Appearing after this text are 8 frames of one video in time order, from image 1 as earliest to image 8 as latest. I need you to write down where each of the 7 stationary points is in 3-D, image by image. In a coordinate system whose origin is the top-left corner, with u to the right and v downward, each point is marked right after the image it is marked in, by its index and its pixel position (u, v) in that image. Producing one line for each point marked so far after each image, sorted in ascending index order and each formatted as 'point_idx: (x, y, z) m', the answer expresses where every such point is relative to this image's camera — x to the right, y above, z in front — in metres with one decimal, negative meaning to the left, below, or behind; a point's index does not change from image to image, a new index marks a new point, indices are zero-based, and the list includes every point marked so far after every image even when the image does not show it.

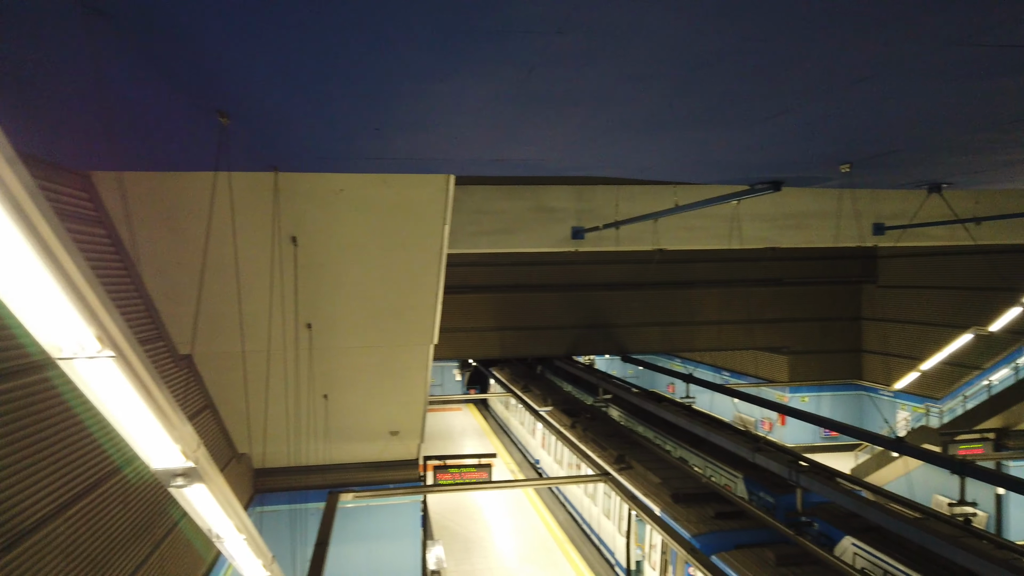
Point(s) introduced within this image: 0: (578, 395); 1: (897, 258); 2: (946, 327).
0: (+1.7, -2.8, +19.4) m
1: (+10.1, +0.8, +19.6) m
2: (+10.4, -0.9, +18.0) m
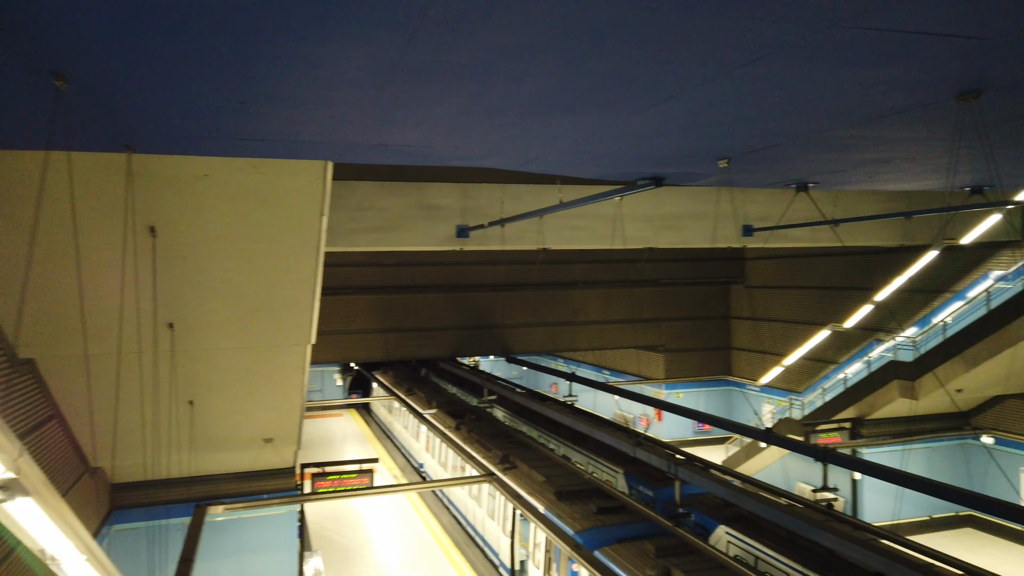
0: (-1.3, -2.8, +19.2) m
1: (+6.9, +0.8, +20.7) m
2: (+7.5, -0.9, +19.2) m
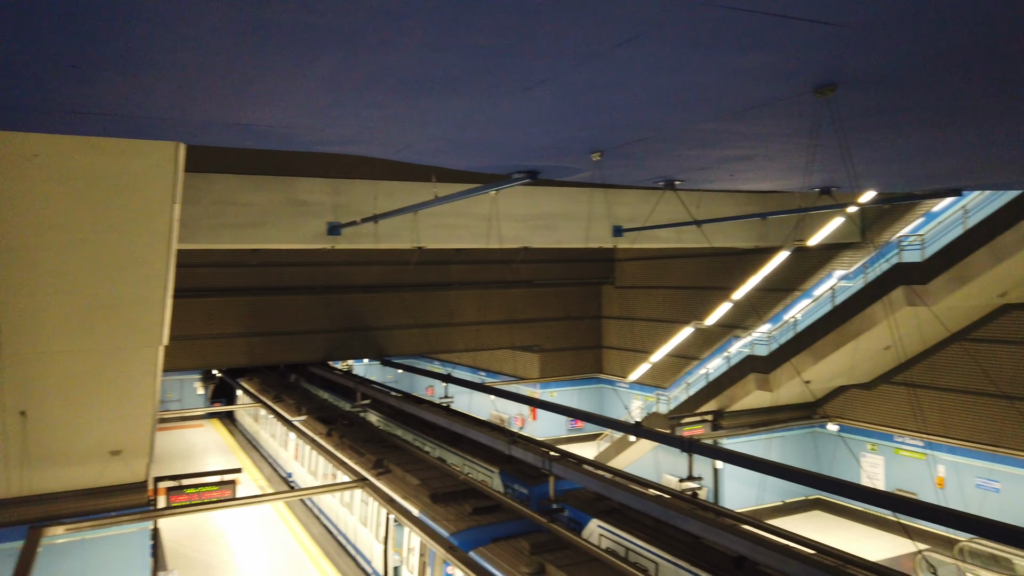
0: (-4.5, -2.8, +18.6) m
1: (+3.4, +0.8, +21.4) m
2: (+4.2, -0.9, +20.1) m
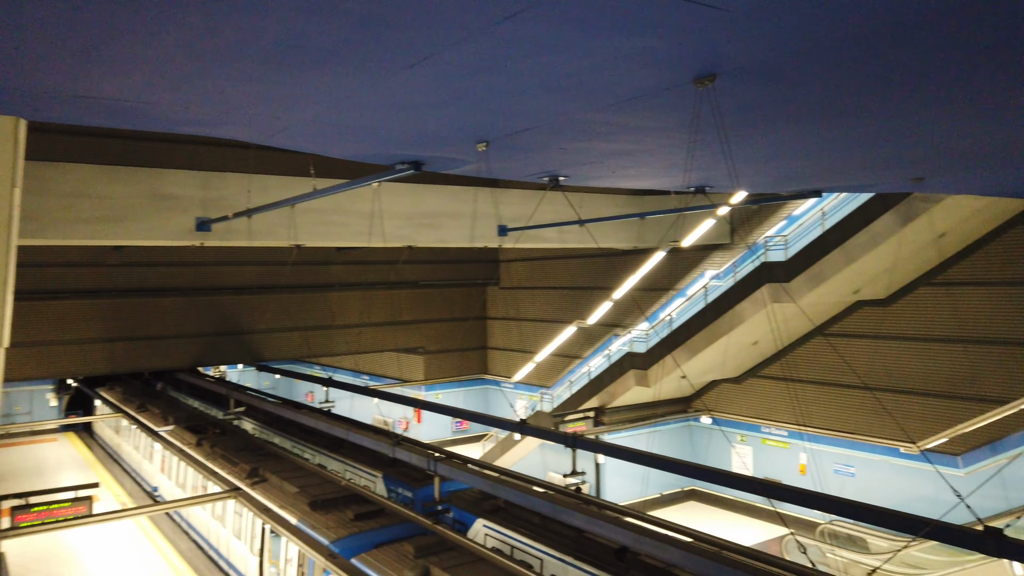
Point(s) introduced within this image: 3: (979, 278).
0: (-7.3, -2.8, +17.5) m
1: (+0.1, +0.8, +21.6) m
2: (+1.1, -1.0, +20.3) m
3: (+7.0, +0.2, +11.2) m
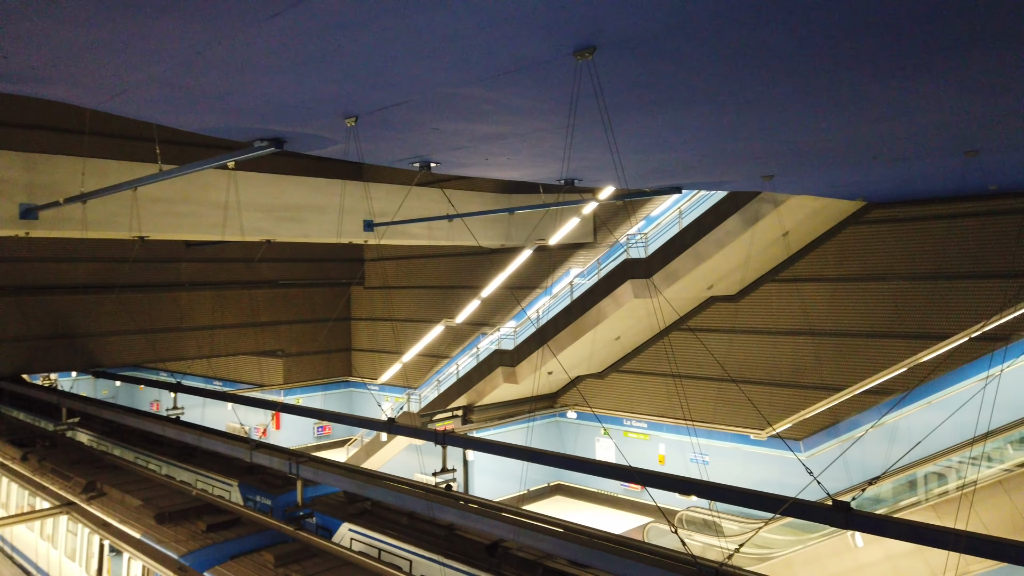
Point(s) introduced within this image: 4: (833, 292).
0: (-10.2, -2.8, +15.8) m
1: (-3.7, +0.8, +21.1) m
2: (-2.5, -0.9, +20.0) m
3: (+5.0, +0.2, +12.1) m
4: (+5.1, -0.1, +12.0) m
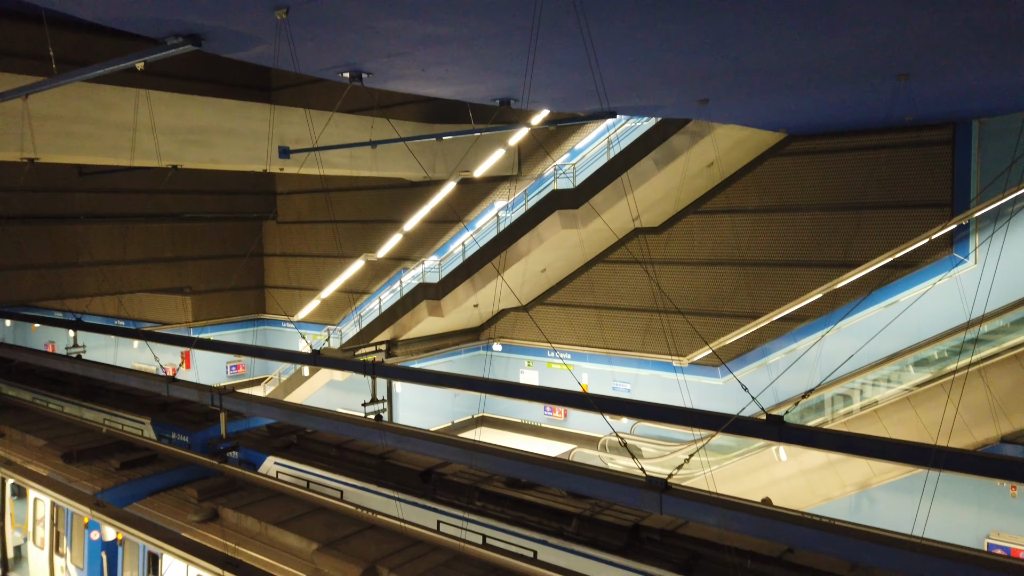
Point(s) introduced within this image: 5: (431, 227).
0: (-11.7, -1.4, +14.5) m
1: (-5.9, +2.6, +20.2) m
2: (-4.6, +0.8, +19.5) m
3: (+3.8, +1.4, +12.4) m
4: (+4.0, +1.1, +12.3) m
5: (-1.9, +1.4, +17.4) m
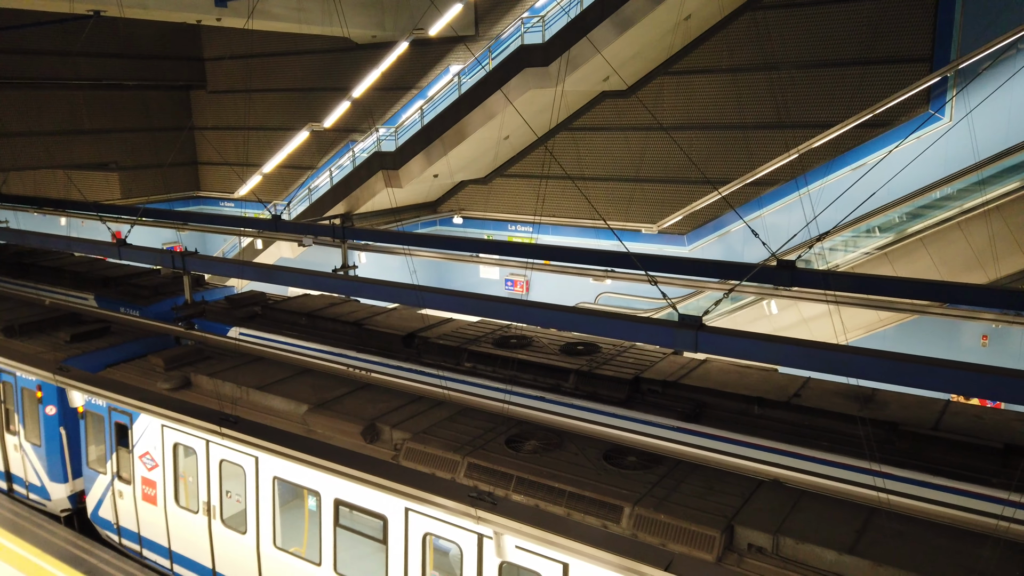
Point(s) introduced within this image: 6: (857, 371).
0: (-12.4, +0.8, +13.0) m
1: (-7.1, +5.7, +18.6) m
2: (-5.7, +3.9, +18.2) m
3: (+3.2, +3.6, +11.9) m
4: (+3.4, +3.2, +11.9) m
5: (-2.9, +4.2, +16.3) m
6: (+1.8, -0.4, +3.8) m
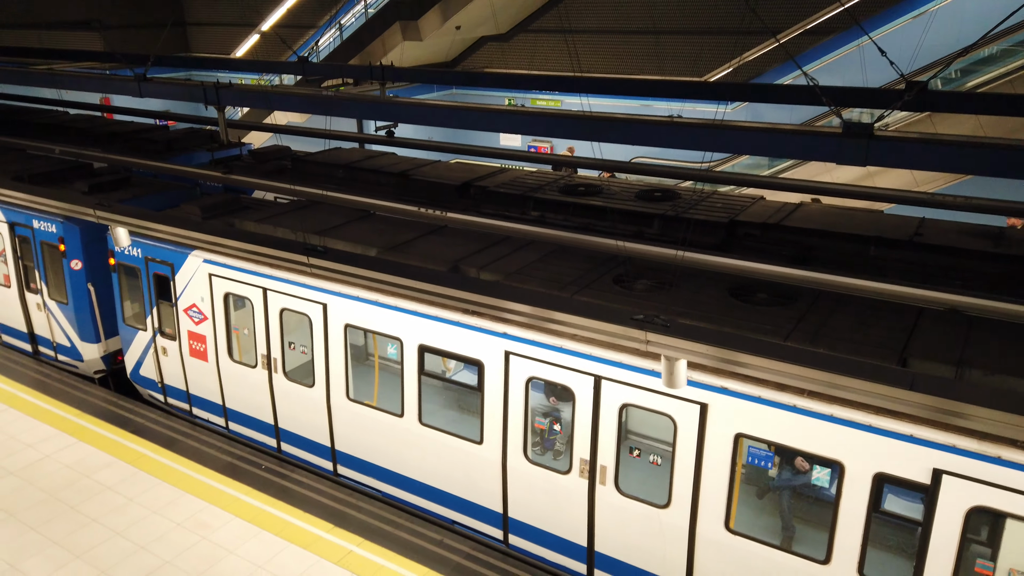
0: (-11.9, +3.0, +11.9) m
1: (-6.8, +8.7, +16.8) m
2: (-5.3, +6.8, +16.7) m
3: (+3.7, +5.6, +10.7) m
4: (+3.9, +5.3, +10.7) m
5: (-2.5, +6.9, +14.8) m
6: (+2.5, +0.5, +3.3) m
